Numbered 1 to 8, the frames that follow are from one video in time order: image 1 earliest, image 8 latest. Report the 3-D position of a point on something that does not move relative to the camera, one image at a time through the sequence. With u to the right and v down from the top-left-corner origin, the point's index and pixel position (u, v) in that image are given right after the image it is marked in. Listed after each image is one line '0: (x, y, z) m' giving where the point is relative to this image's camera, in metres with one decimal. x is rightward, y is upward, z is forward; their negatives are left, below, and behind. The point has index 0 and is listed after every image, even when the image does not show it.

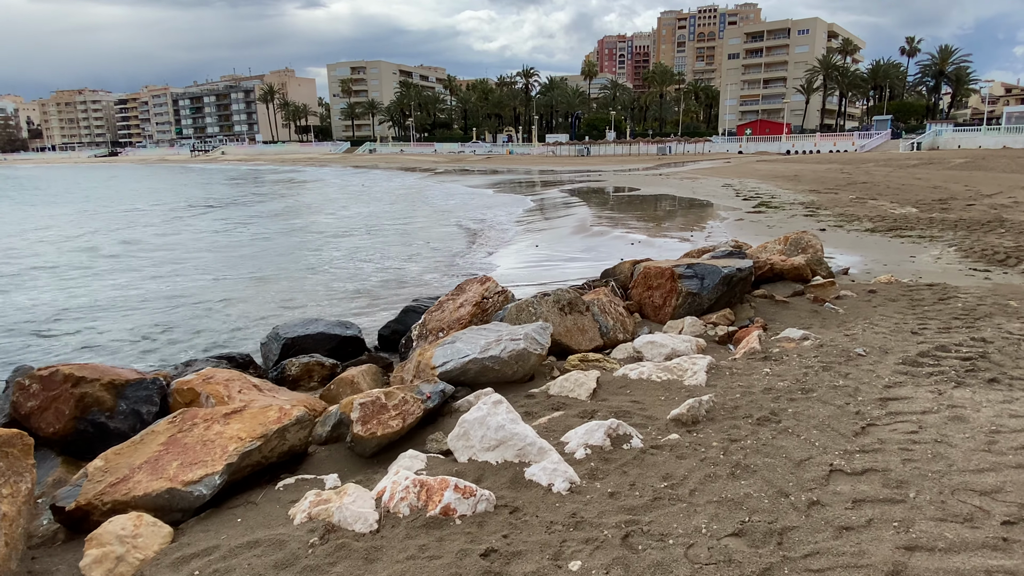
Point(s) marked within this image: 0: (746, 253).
0: (+2.8, +0.4, +7.6) m
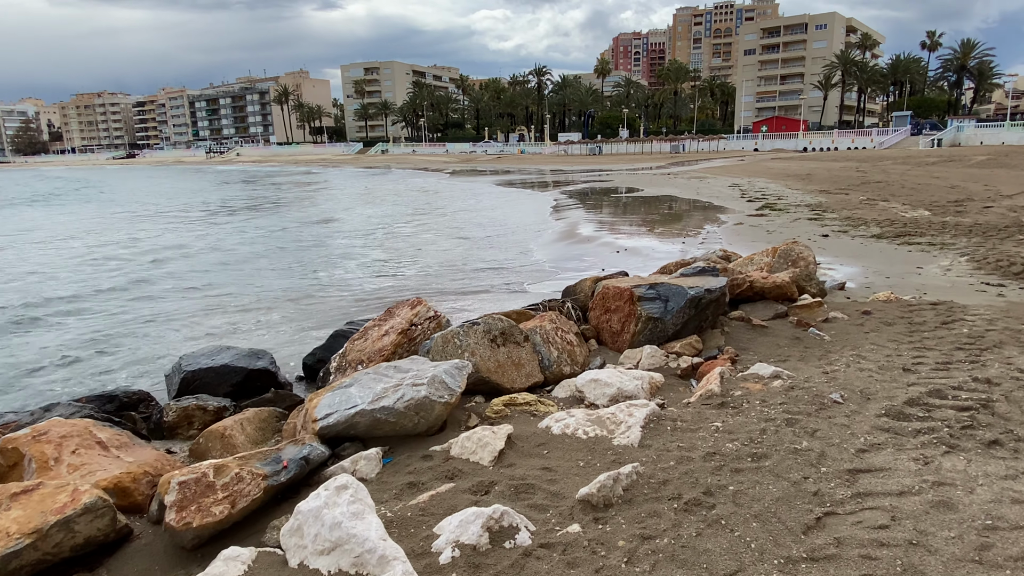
0: (+2.3, +0.2, +6.8) m
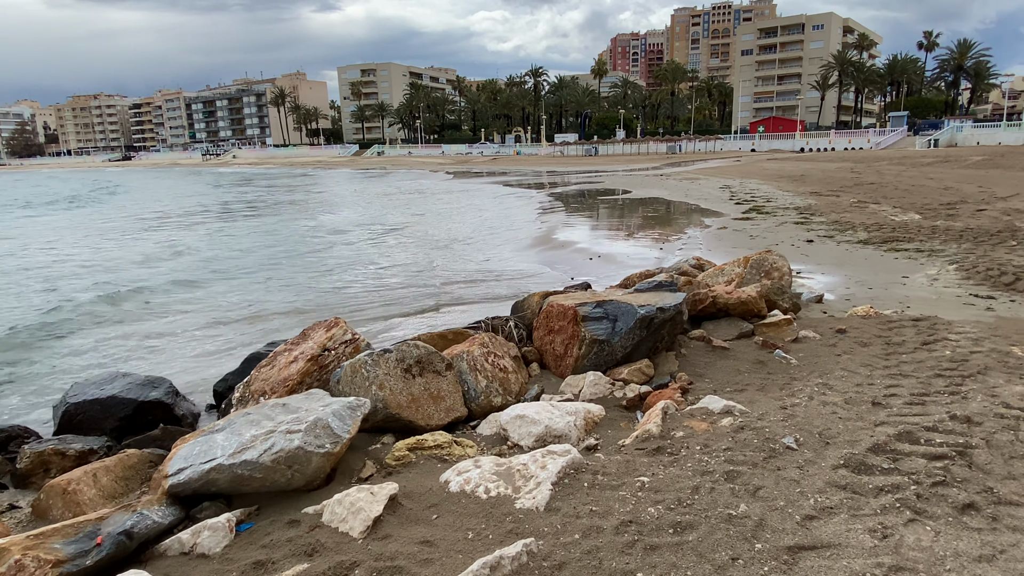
0: (+1.7, +0.1, +6.2) m
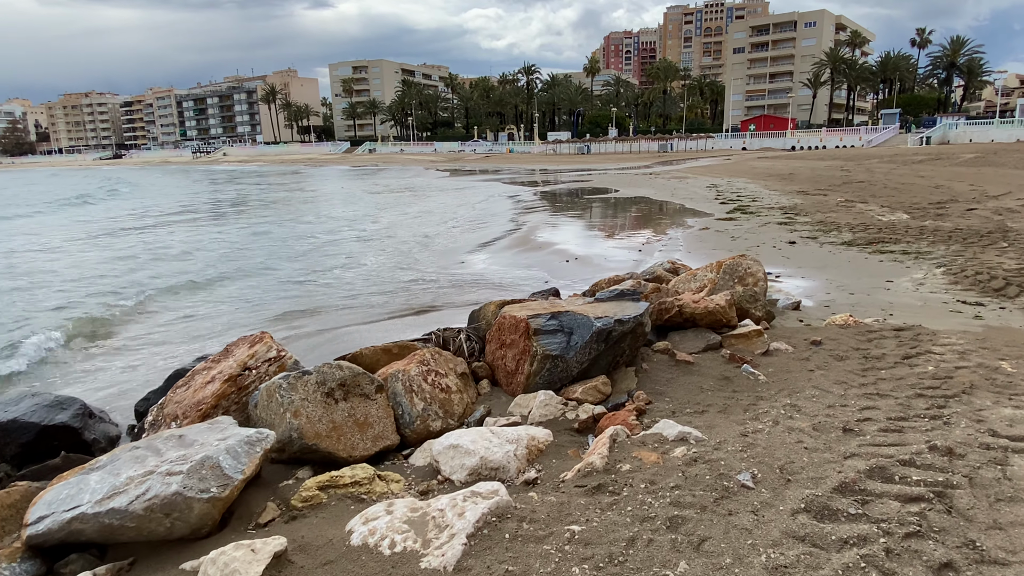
0: (+1.3, 0.0, +5.8) m
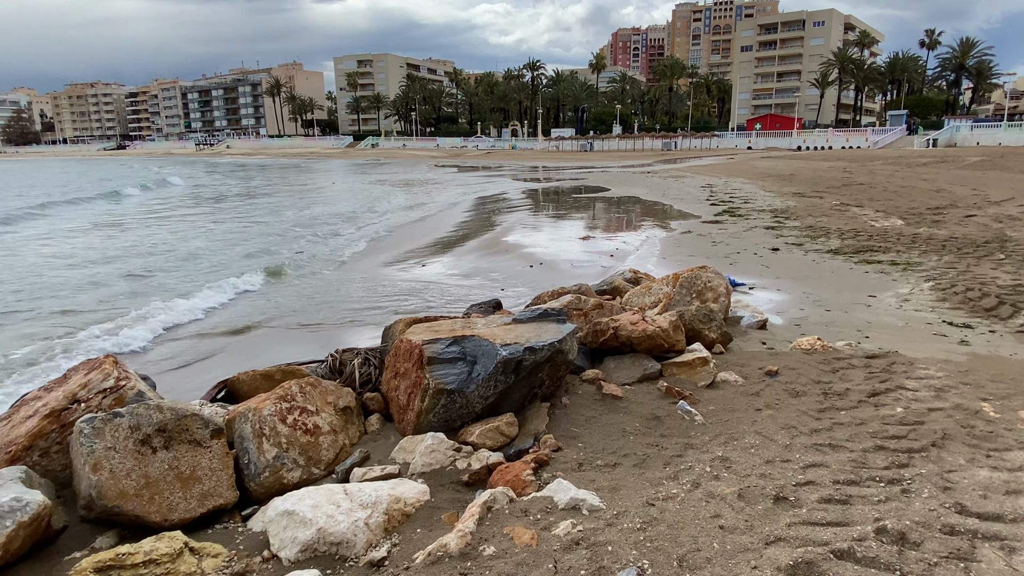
0: (+0.7, -0.2, +5.1) m
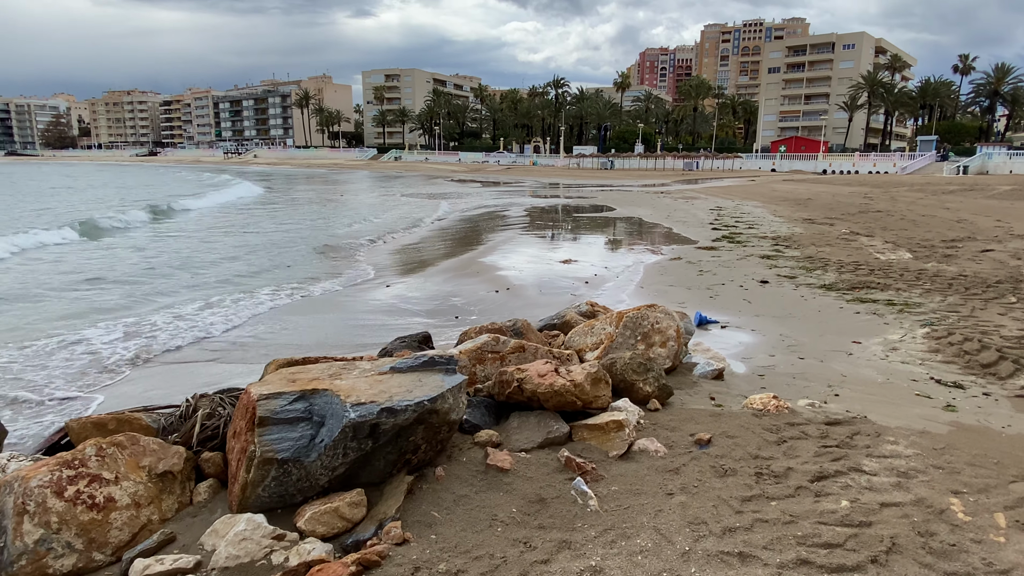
0: (0.0, -0.4, +4.4) m
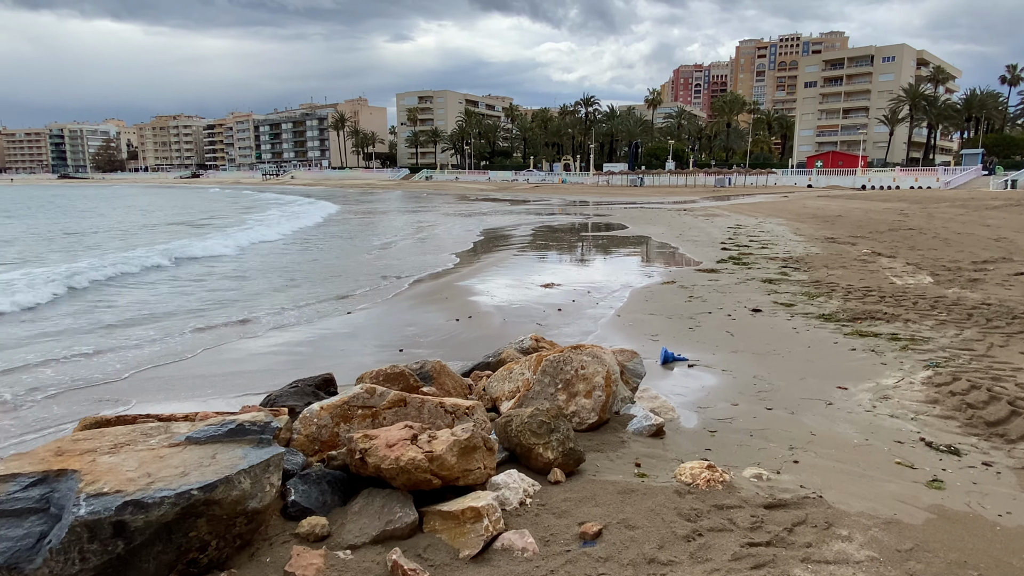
0: (-0.8, -0.7, +3.7) m
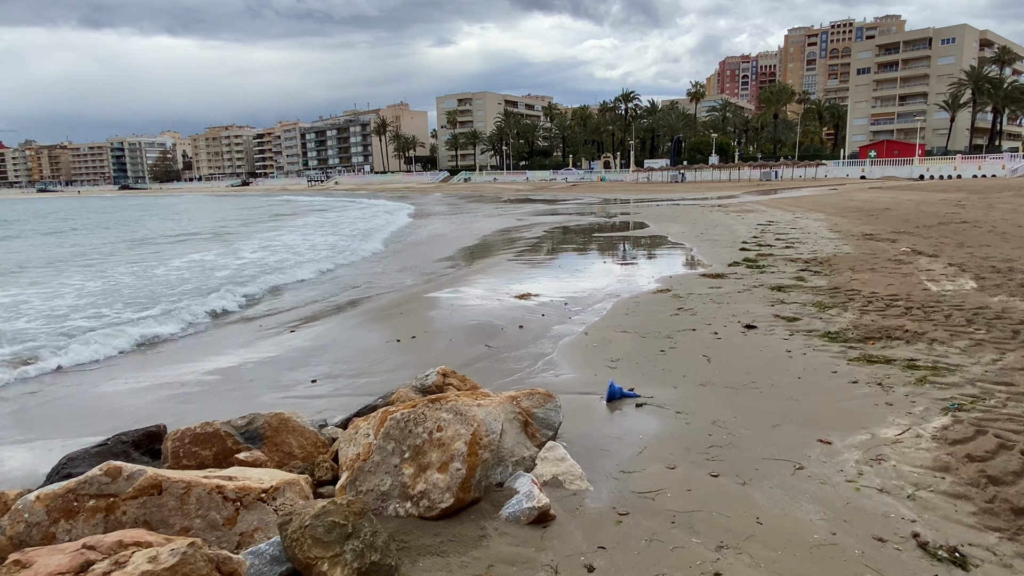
0: (-1.7, -0.9, +2.7) m
